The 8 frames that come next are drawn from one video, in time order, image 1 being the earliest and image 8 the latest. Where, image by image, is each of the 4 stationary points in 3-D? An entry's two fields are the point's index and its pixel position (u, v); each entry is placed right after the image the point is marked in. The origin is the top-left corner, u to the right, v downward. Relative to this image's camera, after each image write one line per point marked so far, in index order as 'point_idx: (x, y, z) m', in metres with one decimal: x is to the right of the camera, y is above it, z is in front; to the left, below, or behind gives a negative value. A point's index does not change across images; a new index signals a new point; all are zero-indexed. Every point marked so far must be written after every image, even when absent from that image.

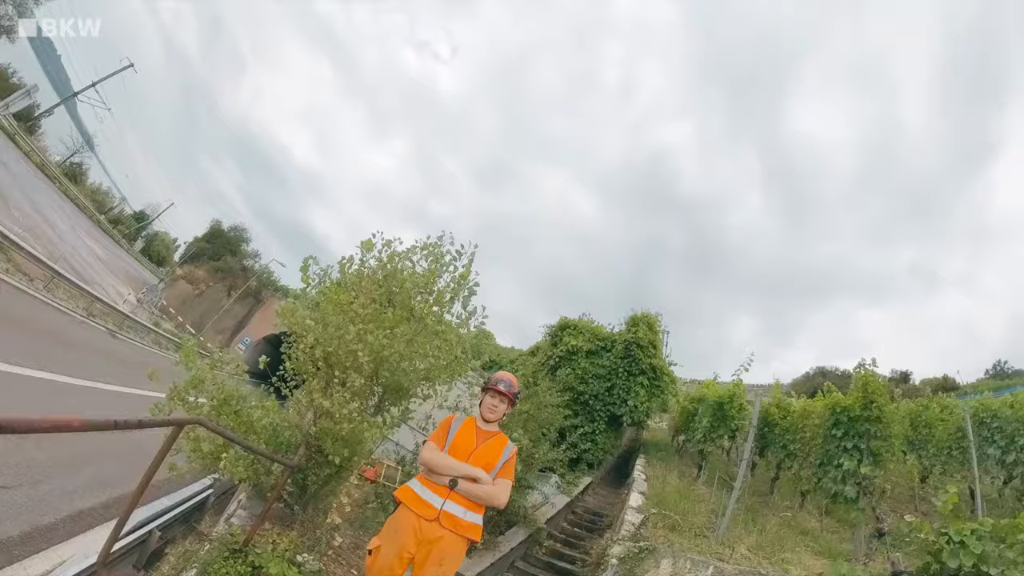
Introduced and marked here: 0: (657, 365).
0: (+3.2, -1.7, +16.0) m
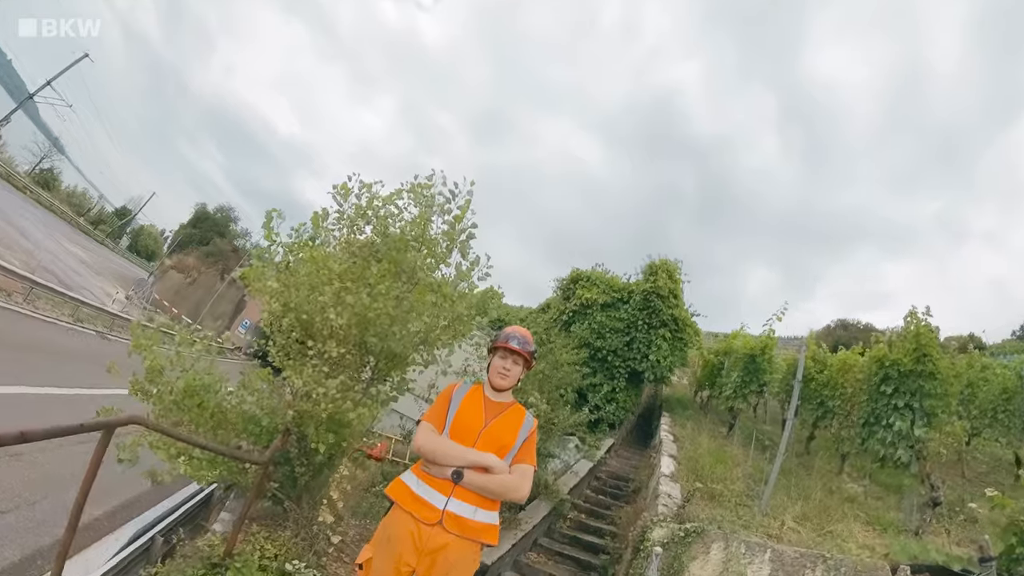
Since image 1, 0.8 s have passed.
0: (+3.5, -0.6, +15.1) m
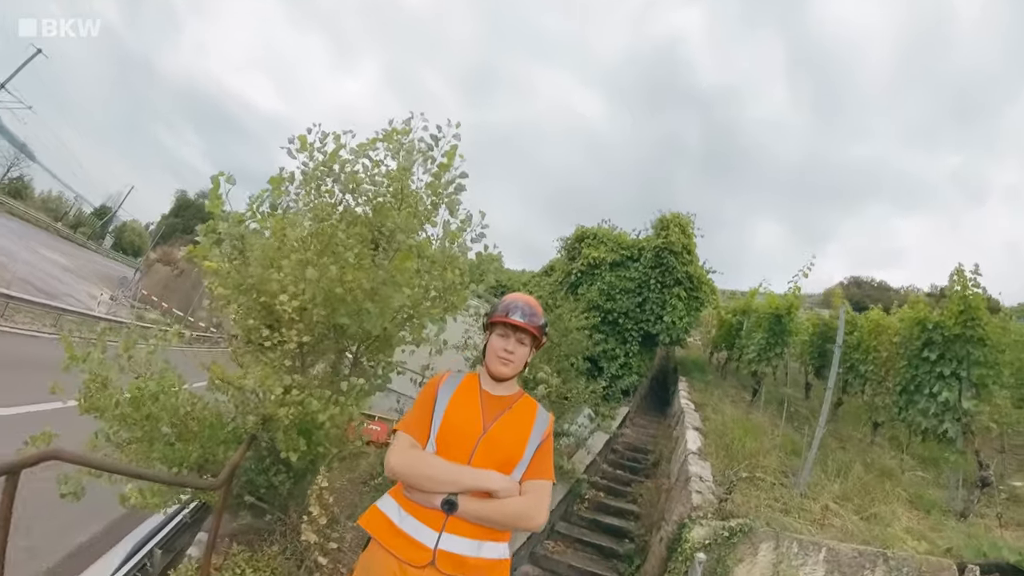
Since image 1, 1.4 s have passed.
0: (+3.7, +0.3, +14.3) m
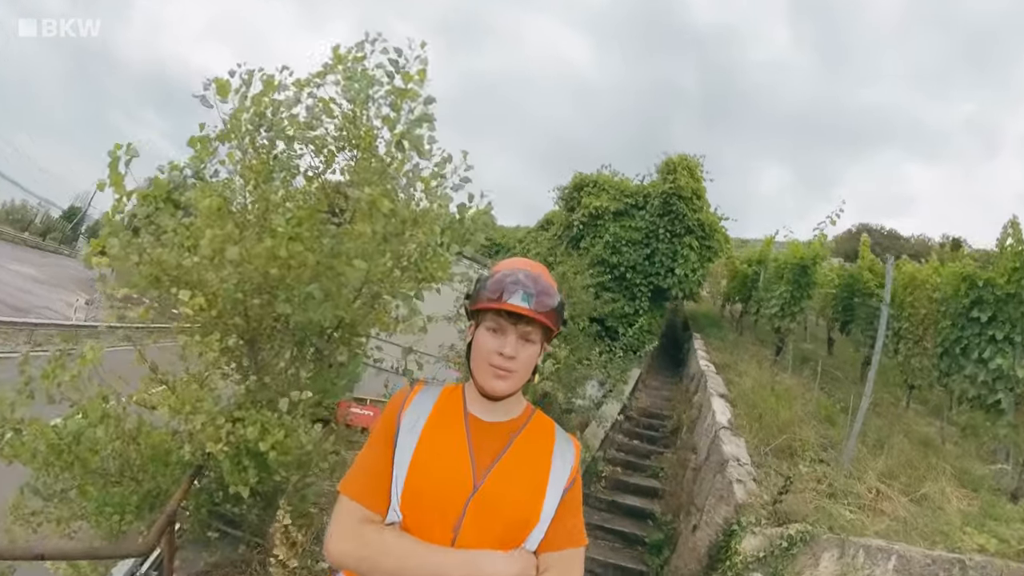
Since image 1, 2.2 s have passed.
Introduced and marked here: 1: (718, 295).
0: (+3.8, +1.3, +13.3) m
1: (+5.4, -0.2, +17.9) m
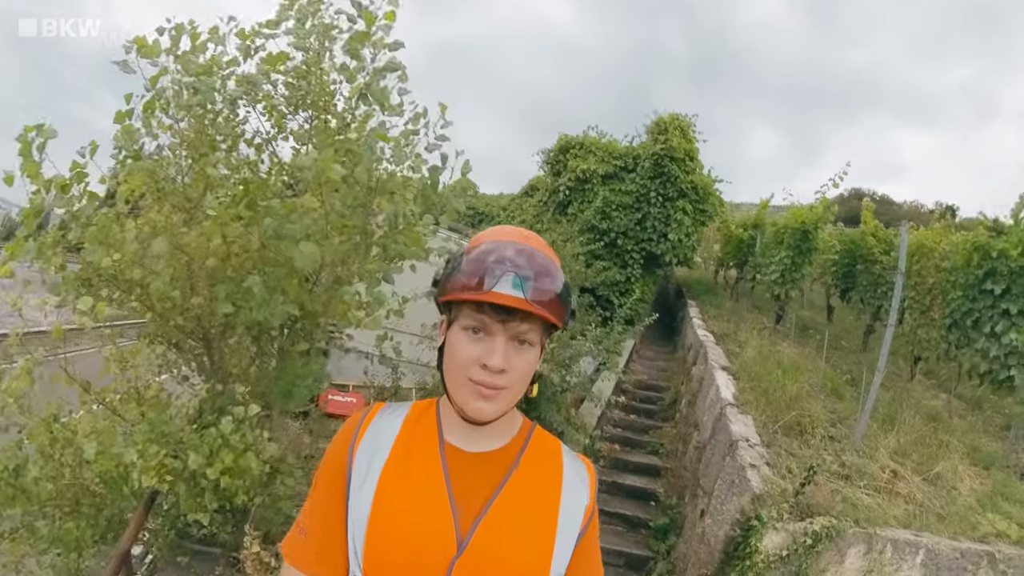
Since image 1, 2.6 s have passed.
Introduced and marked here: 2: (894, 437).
0: (+3.7, +2.0, +12.9) m
1: (+5.2, +0.7, +17.6) m
2: (+3.6, -1.4, +6.4) m
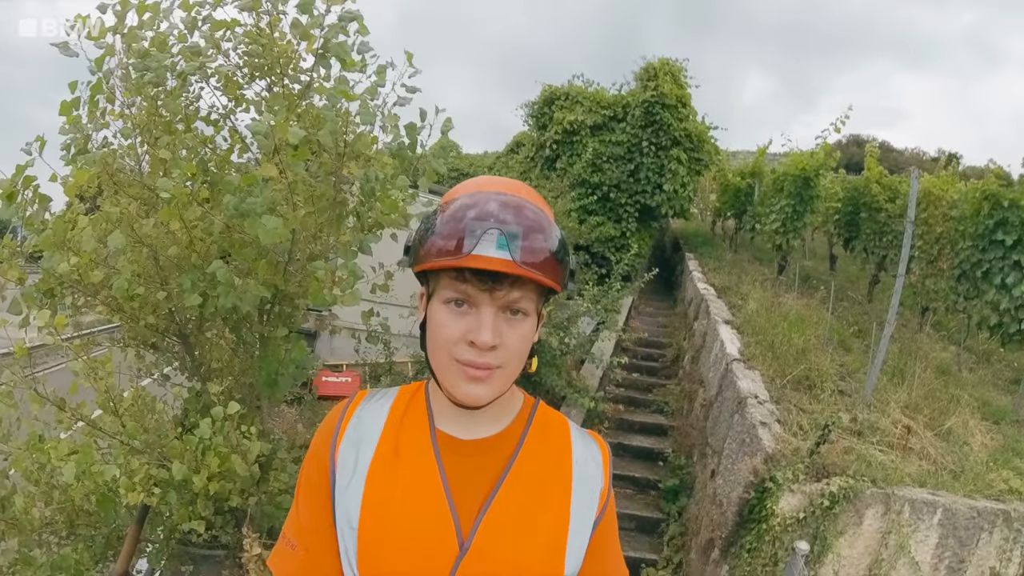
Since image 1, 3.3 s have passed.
0: (+3.7, +2.8, +12.6) m
1: (+5.2, +1.8, +17.4) m
2: (+3.7, -1.0, +6.4) m
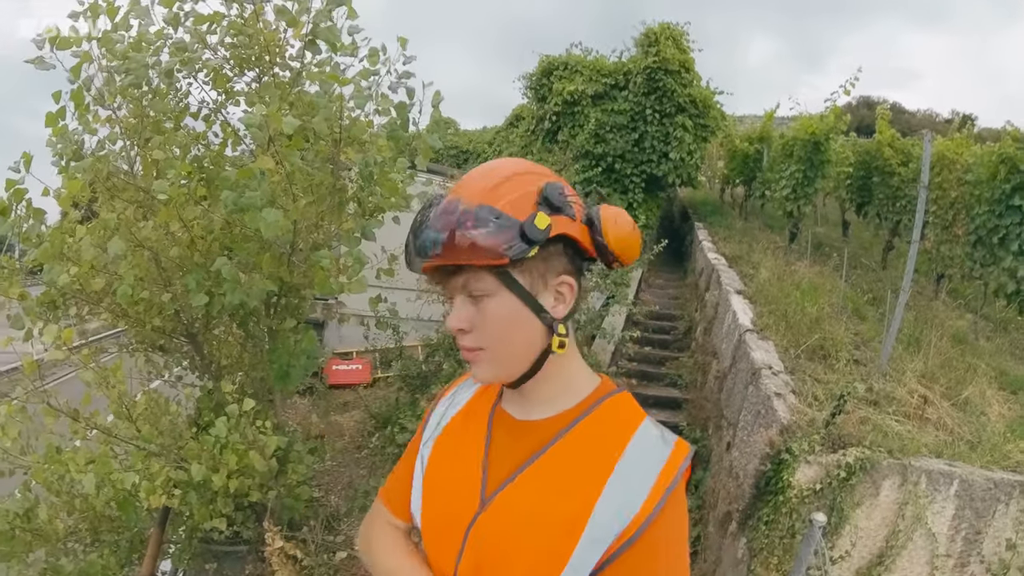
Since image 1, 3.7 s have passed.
0: (+3.8, +3.4, +12.4) m
1: (+5.4, +2.6, +17.1) m
2: (+3.8, -0.7, +6.3) m
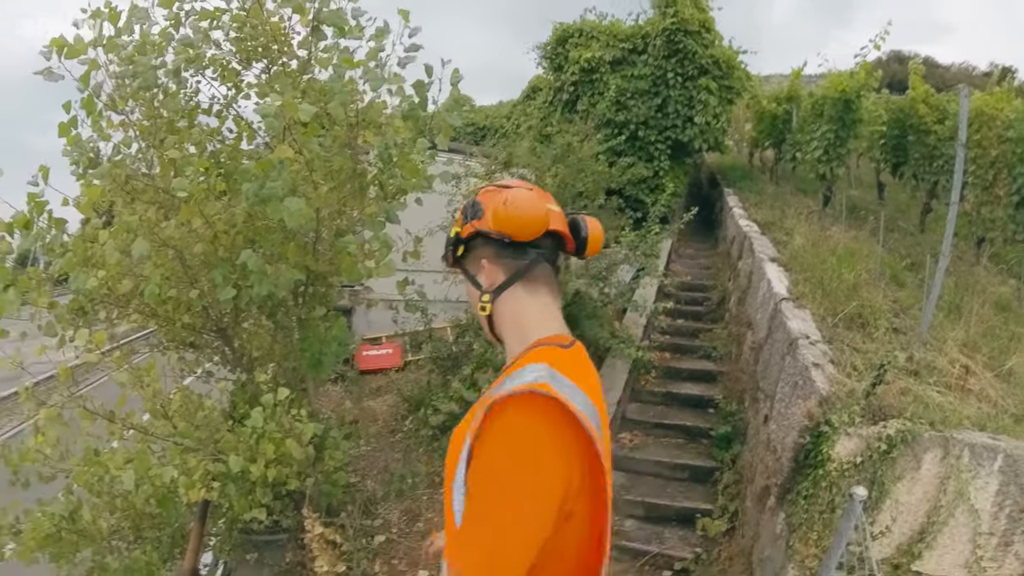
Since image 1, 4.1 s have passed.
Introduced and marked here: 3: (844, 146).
0: (+4.3, +3.9, +12.0) m
1: (+6.0, +3.5, +16.7) m
2: (+4.1, -0.4, +6.1) m
3: (+5.6, +2.3, +11.3) m
